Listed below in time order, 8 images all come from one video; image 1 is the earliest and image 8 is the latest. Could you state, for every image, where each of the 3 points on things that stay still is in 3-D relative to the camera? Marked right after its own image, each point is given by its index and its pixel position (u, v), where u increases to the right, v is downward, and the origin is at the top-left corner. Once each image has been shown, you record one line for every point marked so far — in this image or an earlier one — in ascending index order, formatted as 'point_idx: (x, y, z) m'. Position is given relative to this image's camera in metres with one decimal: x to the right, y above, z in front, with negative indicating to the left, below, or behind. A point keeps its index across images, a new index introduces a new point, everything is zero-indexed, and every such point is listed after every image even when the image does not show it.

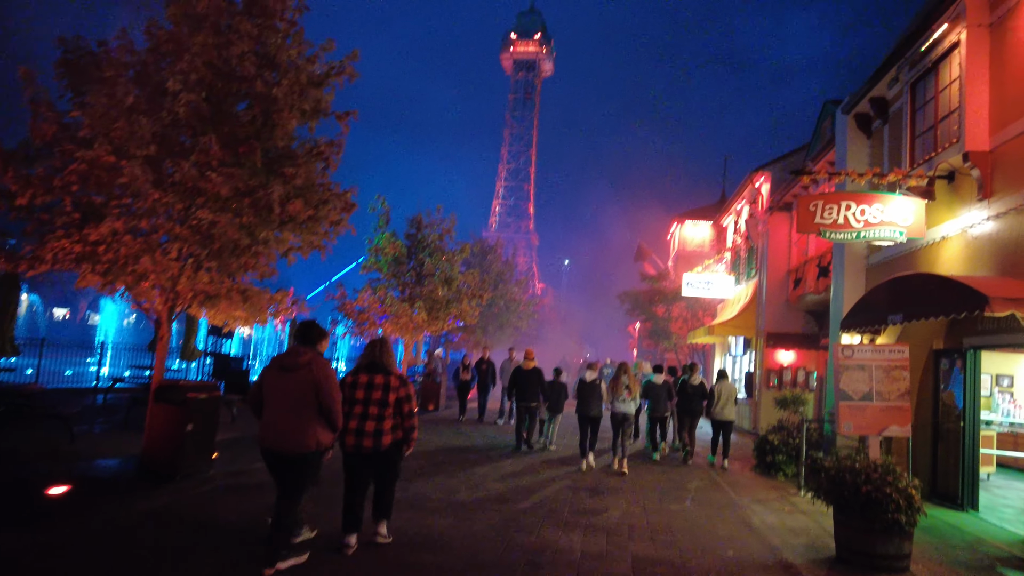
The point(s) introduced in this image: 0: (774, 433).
0: (+4.9, -2.7, +11.9) m
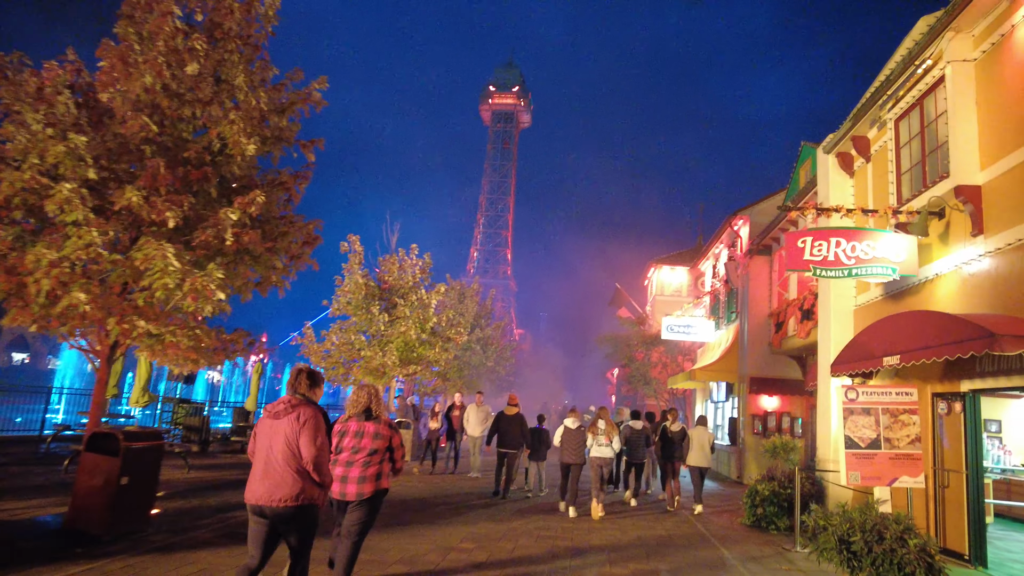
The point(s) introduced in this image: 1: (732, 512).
0: (+4.4, -3.4, +11.3) m
1: (+4.2, -4.4, +12.5) m
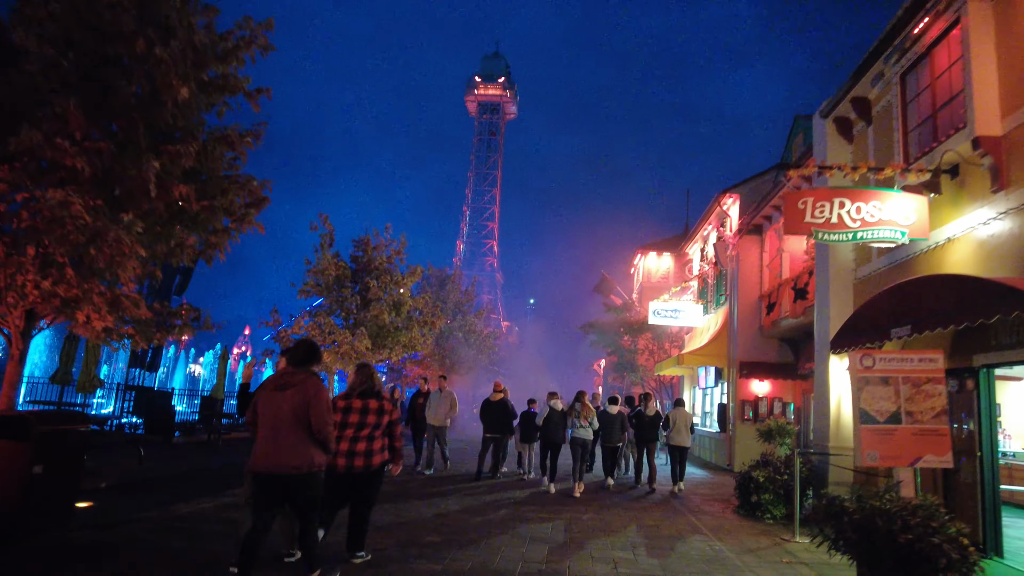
0: (+4.0, -3.0, +10.5) m
1: (+3.8, -3.9, +11.7) m
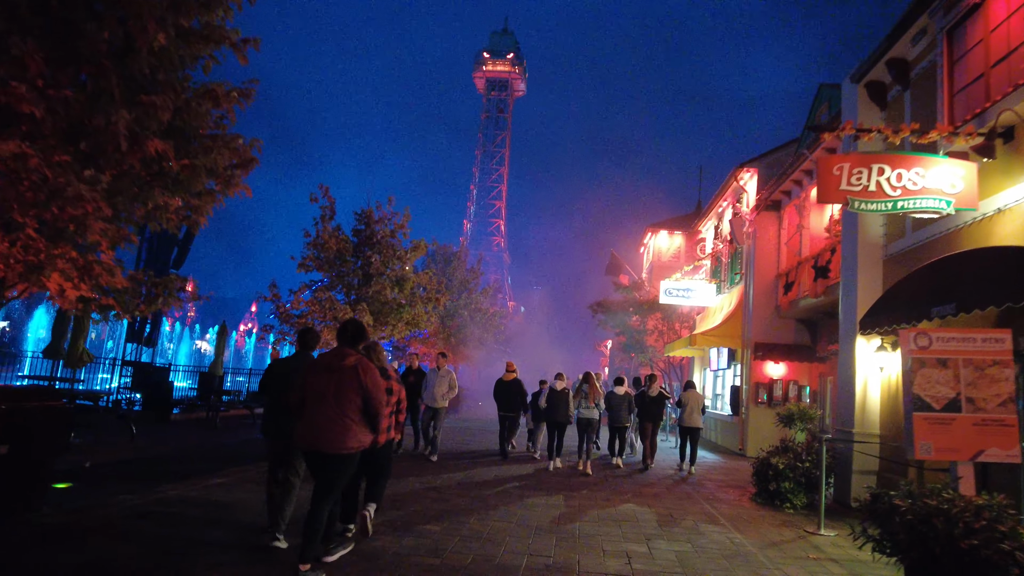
0: (+4.1, -2.6, +9.9) m
1: (+3.9, -3.5, +11.2) m
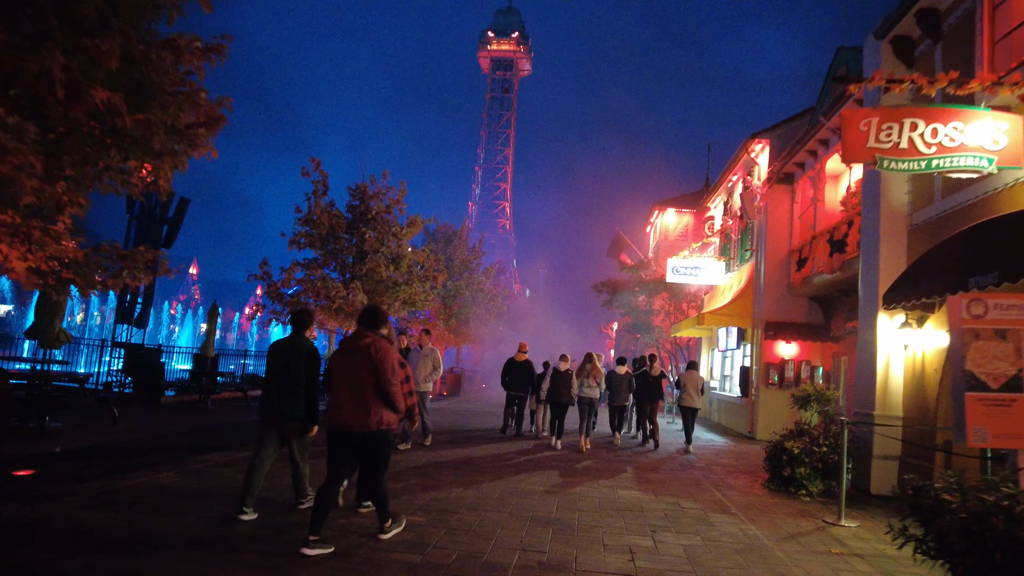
0: (+4.1, -2.2, +9.3) m
1: (+3.9, -3.0, +10.6) m
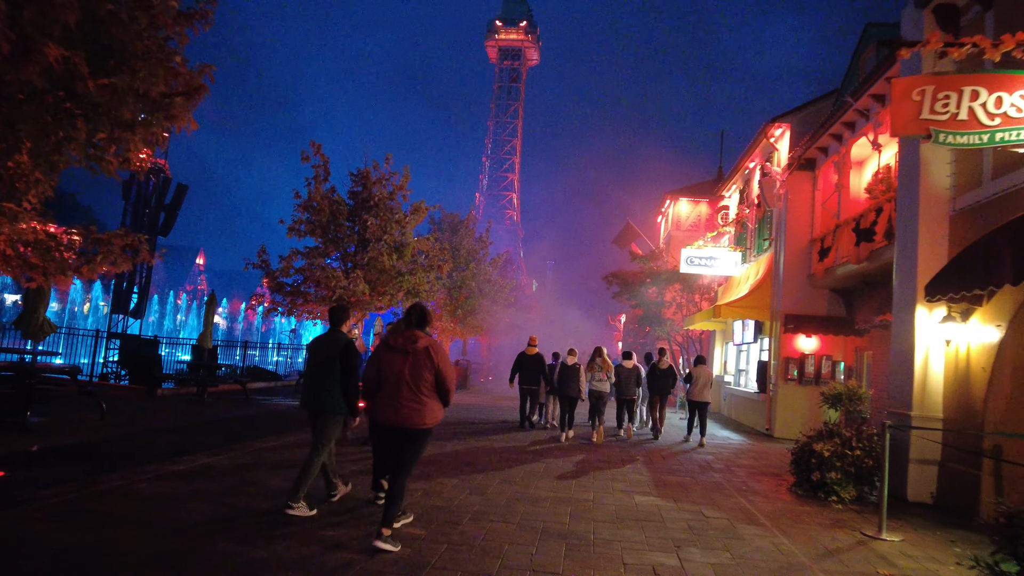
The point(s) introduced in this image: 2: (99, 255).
0: (+4.2, -2.1, +8.6) m
1: (+4.0, -2.9, +9.9) m
2: (-4.4, +0.3, +6.7) m
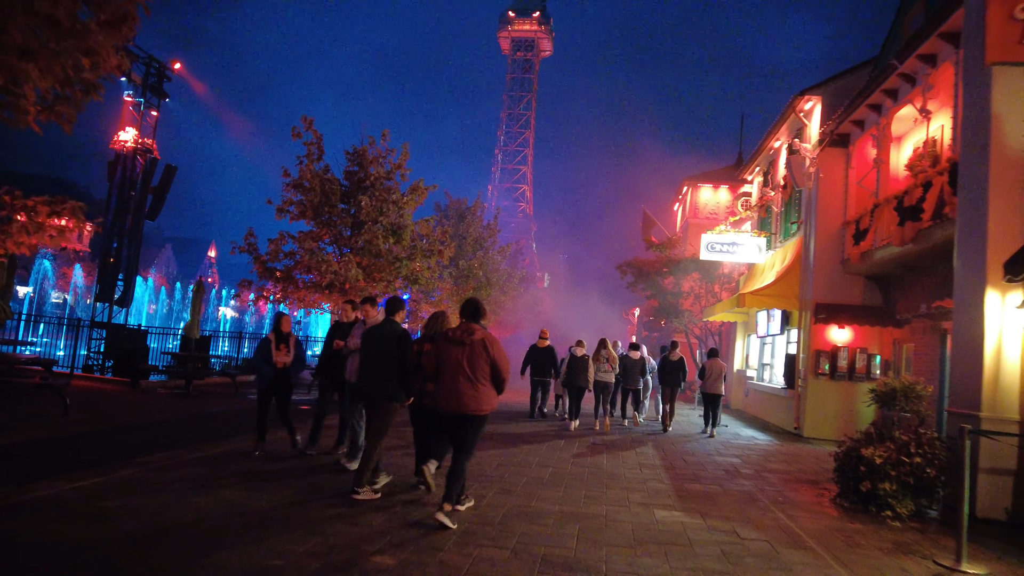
0: (+4.2, -1.8, +7.4) m
1: (+4.0, -2.6, +8.7) m
2: (-4.4, +0.6, +5.7) m
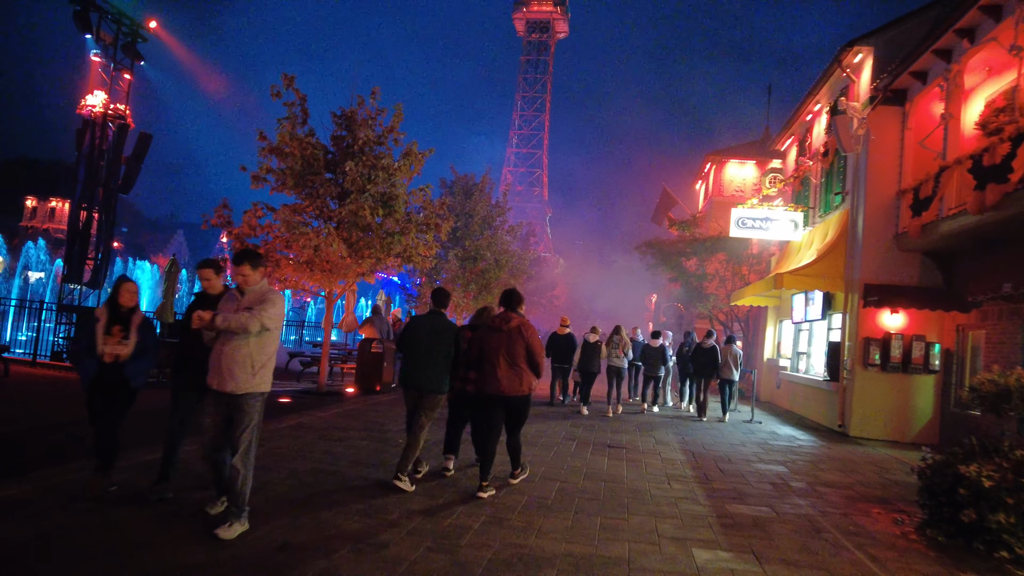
0: (+4.1, -1.6, +5.6) m
1: (+4.0, -2.3, +7.0) m
2: (-4.5, +0.8, +4.1) m
